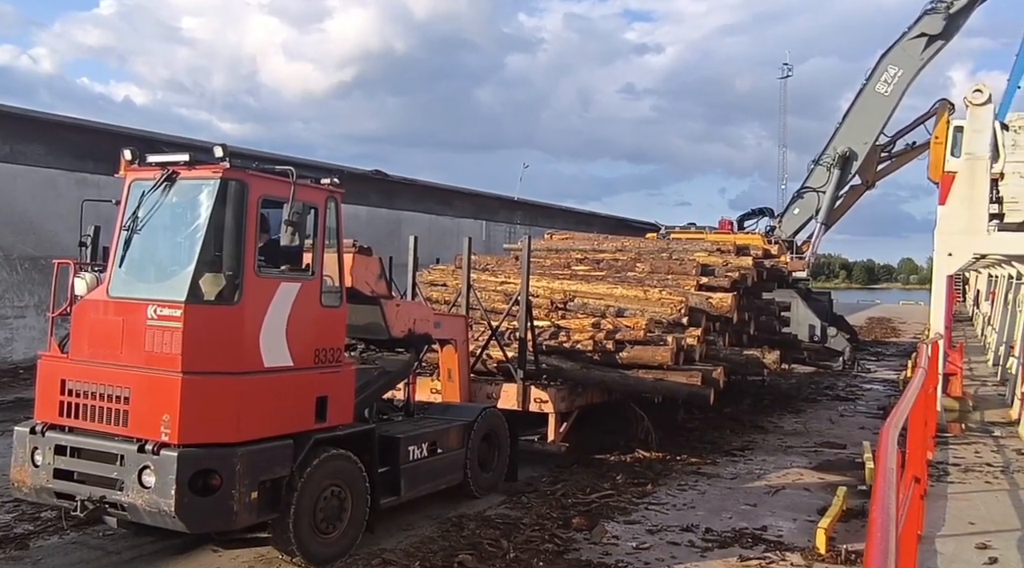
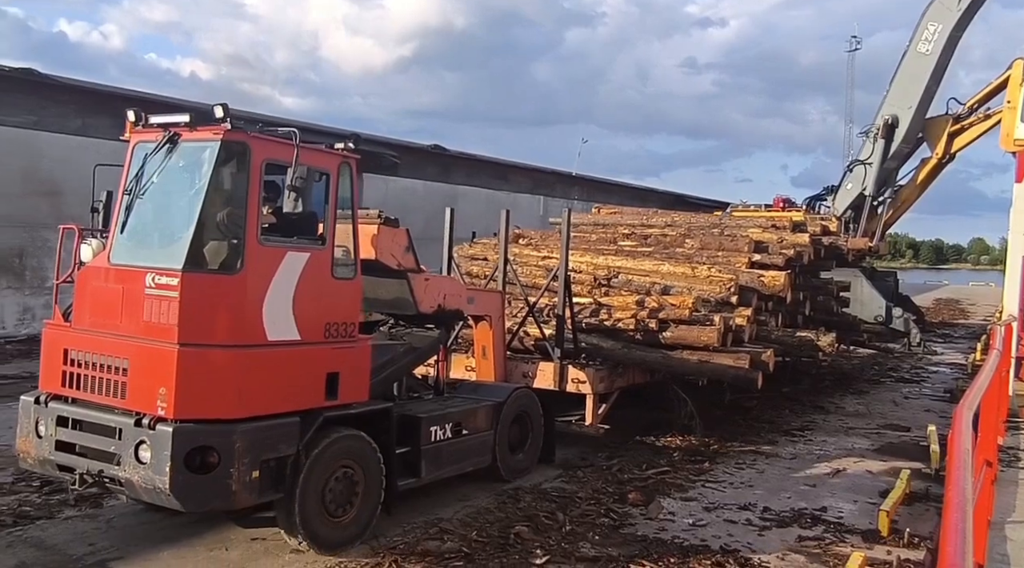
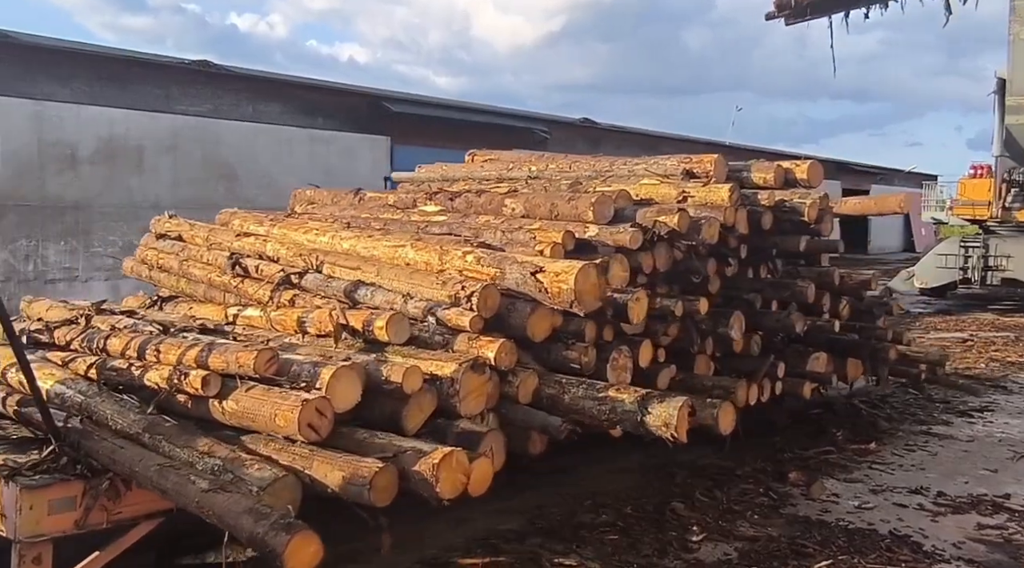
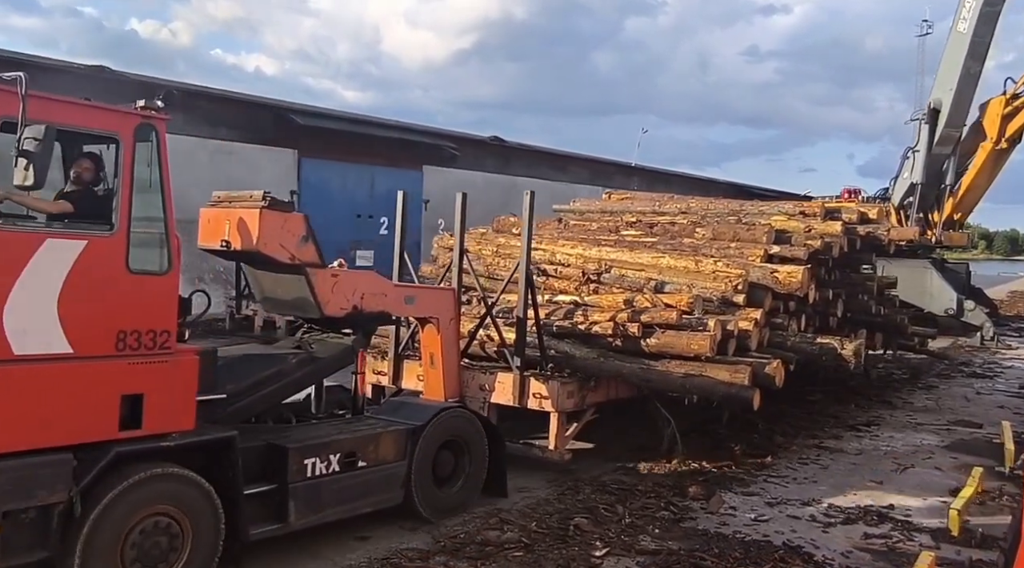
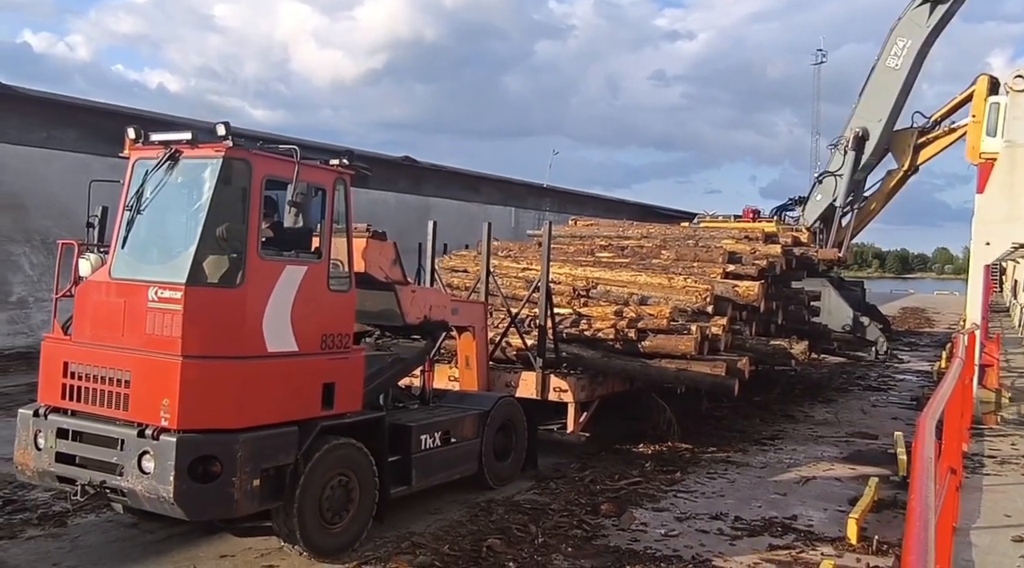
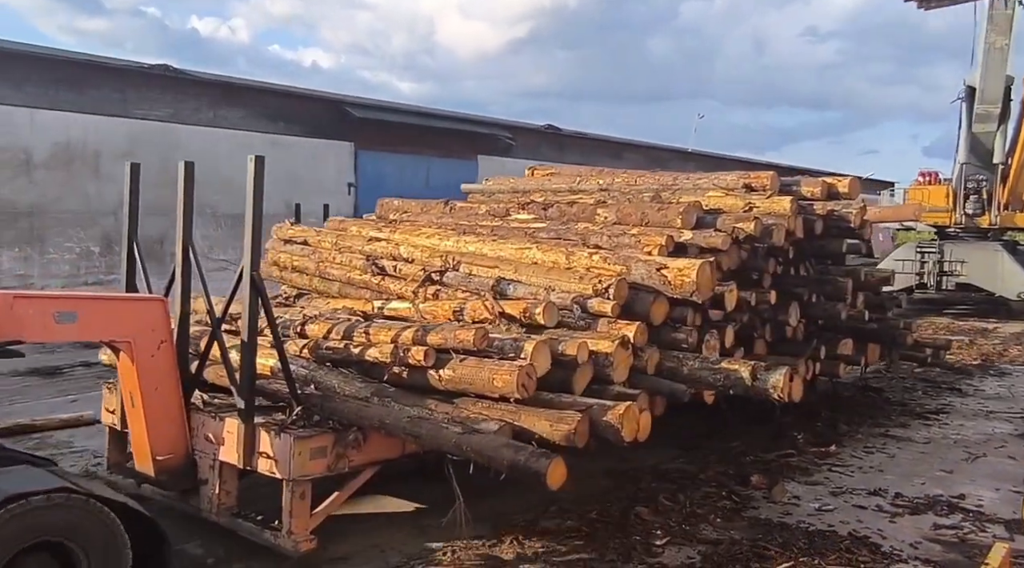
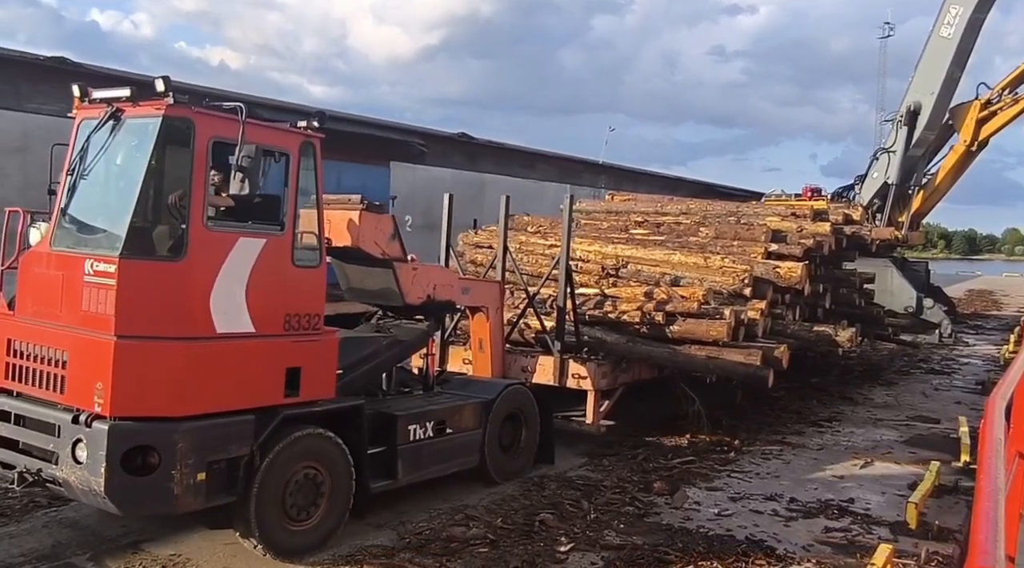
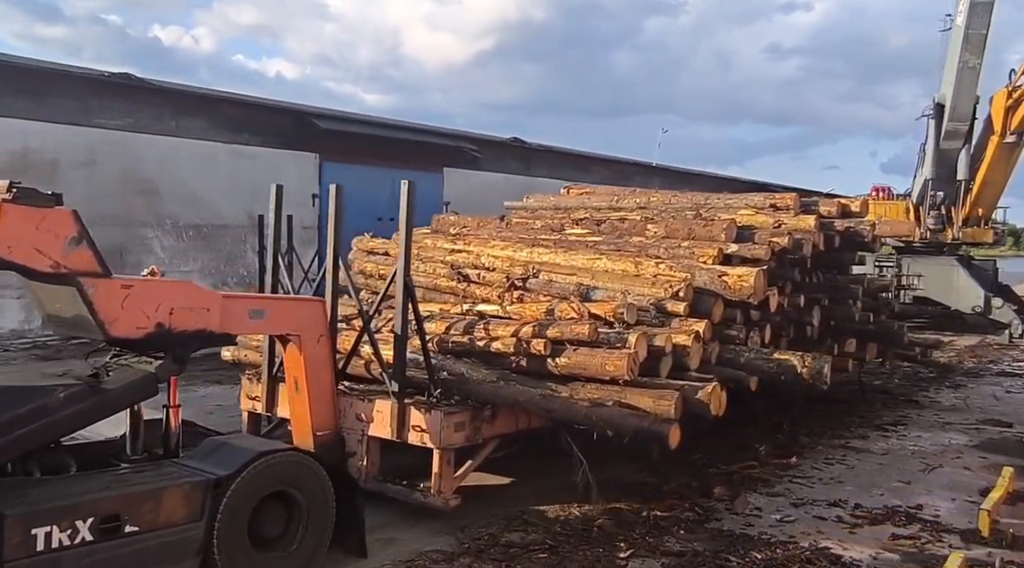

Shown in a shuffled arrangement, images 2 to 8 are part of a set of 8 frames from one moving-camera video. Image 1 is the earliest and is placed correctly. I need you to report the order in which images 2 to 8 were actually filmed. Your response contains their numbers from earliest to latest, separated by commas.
5, 2, 7, 4, 8, 6, 3
